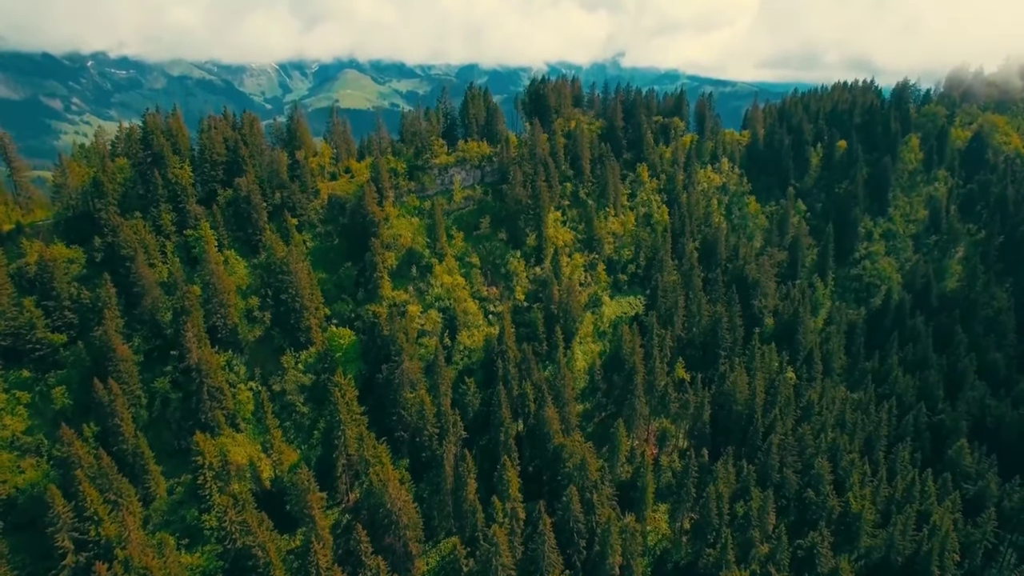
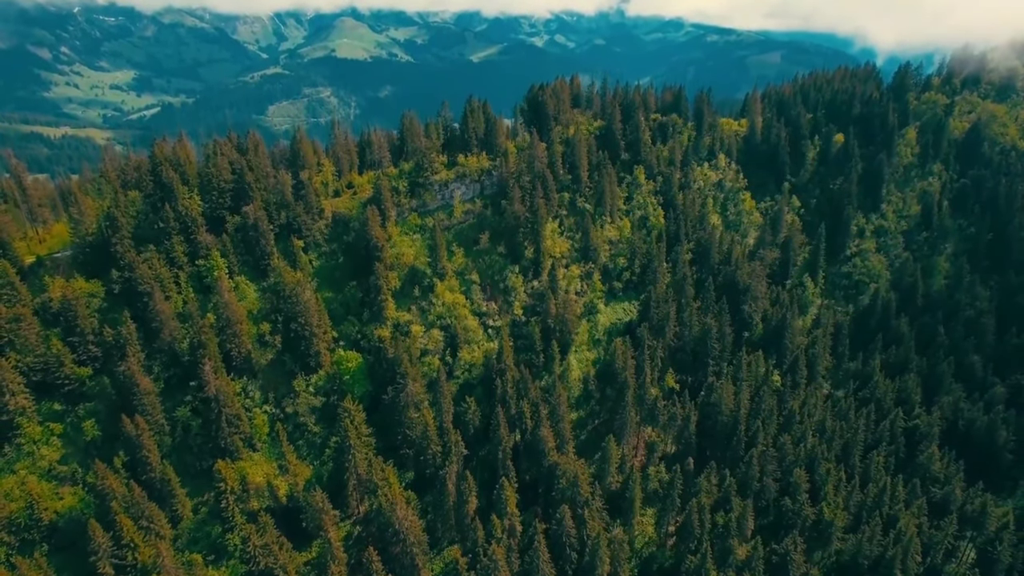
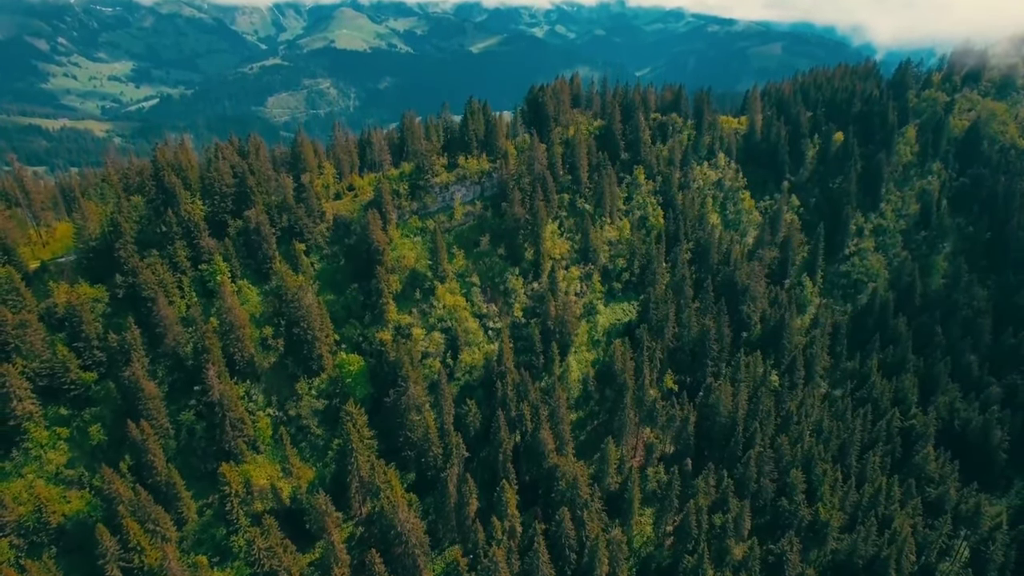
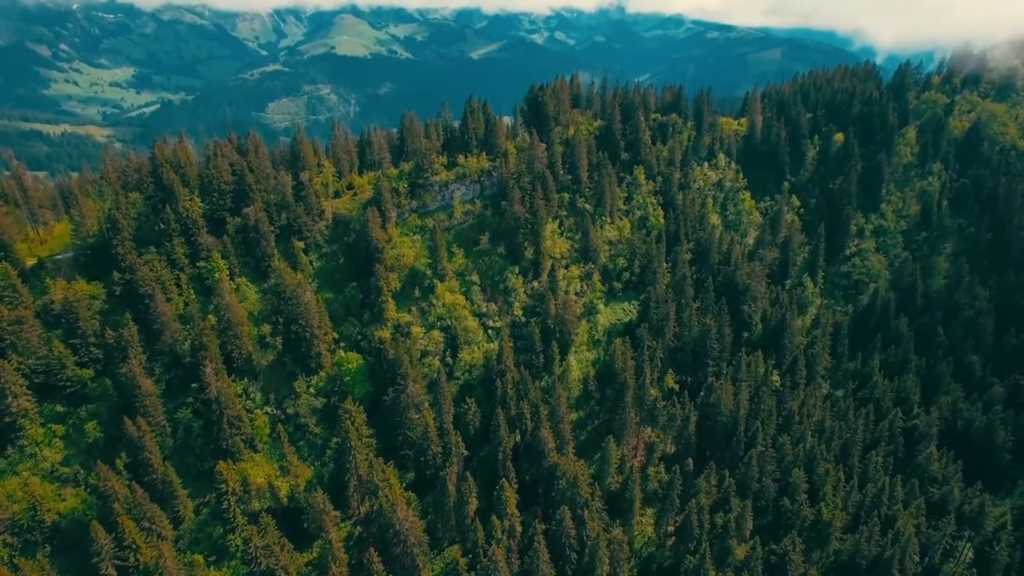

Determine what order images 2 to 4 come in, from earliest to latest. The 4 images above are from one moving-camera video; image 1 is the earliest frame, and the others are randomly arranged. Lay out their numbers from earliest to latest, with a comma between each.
2, 4, 3
